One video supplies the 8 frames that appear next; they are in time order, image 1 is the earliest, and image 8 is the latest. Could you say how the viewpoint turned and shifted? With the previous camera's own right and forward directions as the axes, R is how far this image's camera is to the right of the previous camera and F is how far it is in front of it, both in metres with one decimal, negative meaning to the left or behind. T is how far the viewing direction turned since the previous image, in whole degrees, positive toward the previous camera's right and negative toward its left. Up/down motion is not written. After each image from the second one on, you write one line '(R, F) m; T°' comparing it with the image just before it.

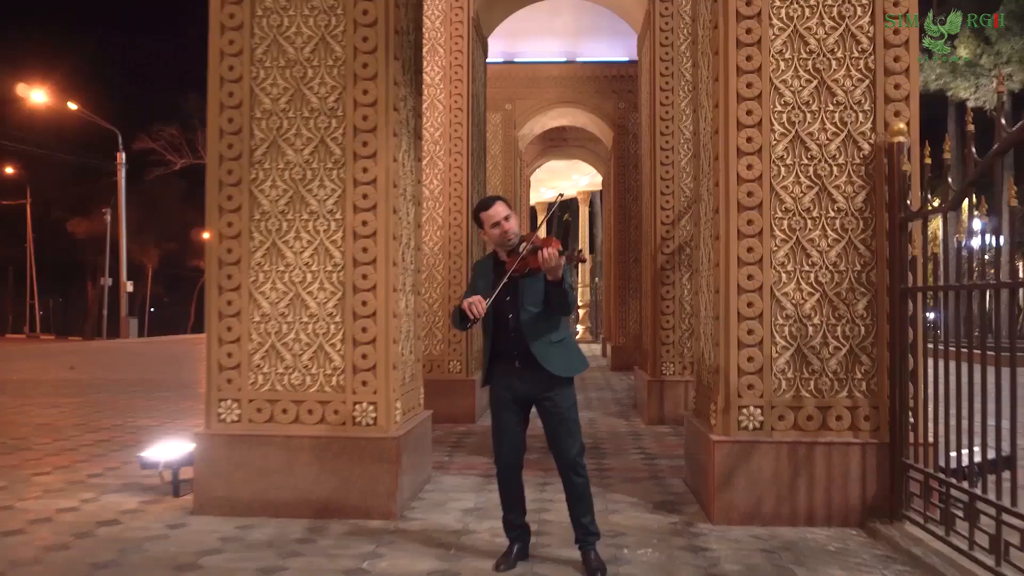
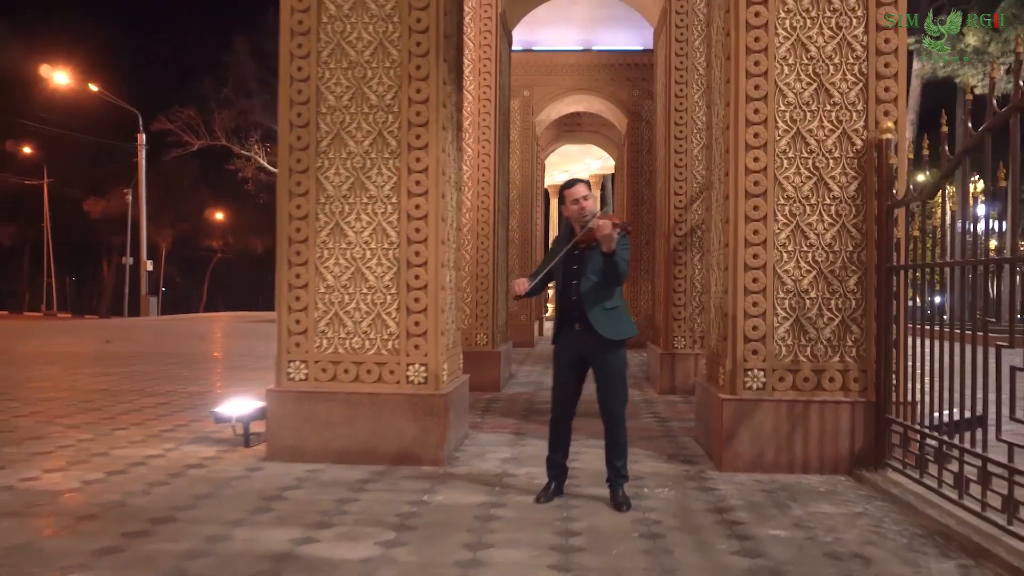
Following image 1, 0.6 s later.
(-0.1, -0.5) m; -1°
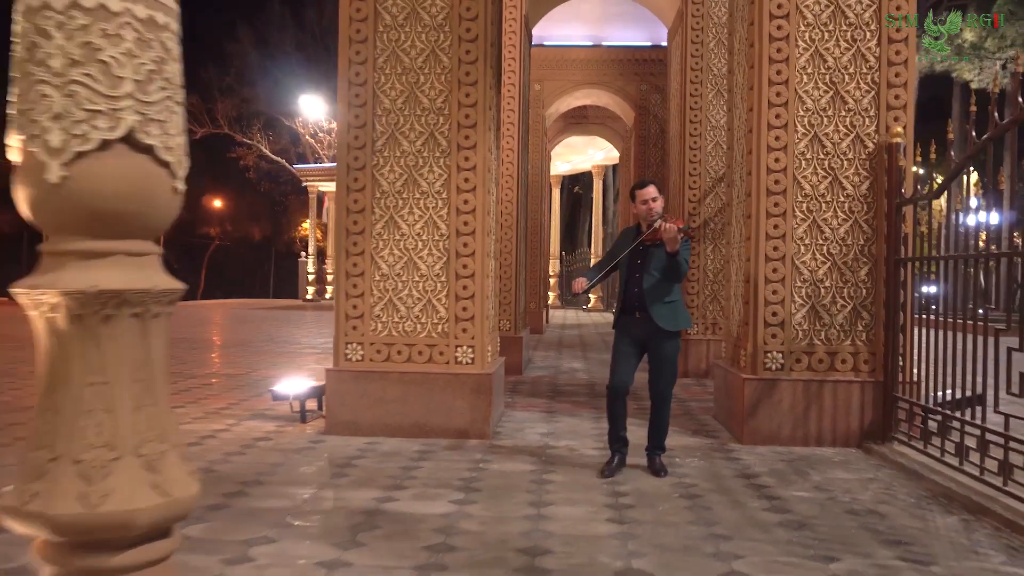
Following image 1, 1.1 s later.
(-0.3, -0.4) m; 0°
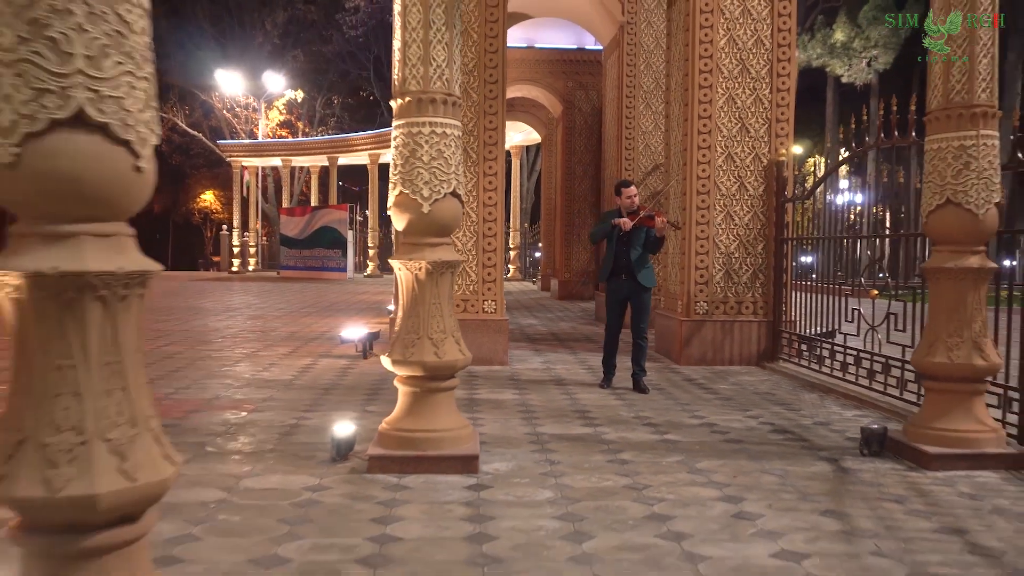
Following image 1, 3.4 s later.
(-0.9, -2.0) m; +7°
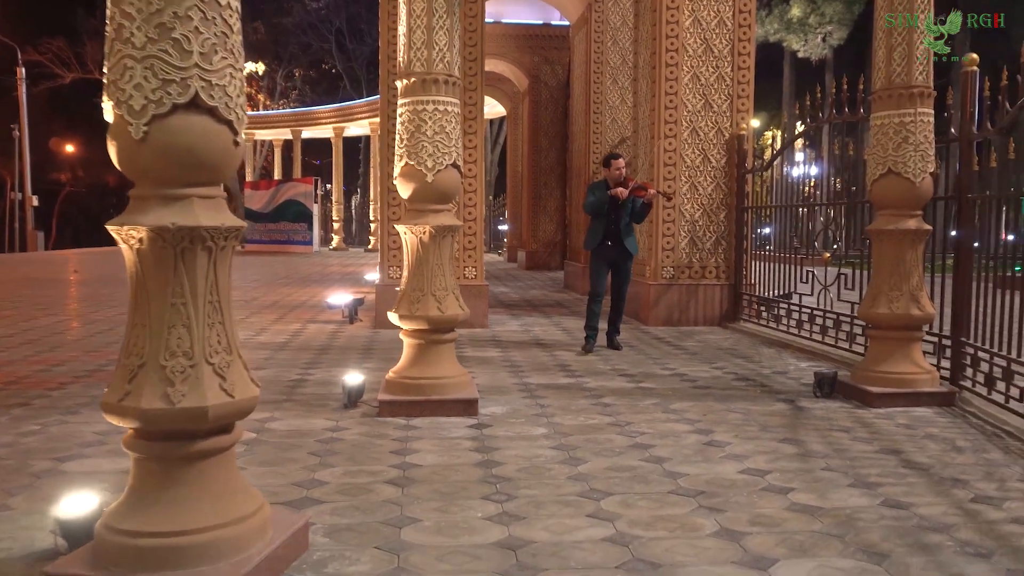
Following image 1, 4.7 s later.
(-0.2, -0.4) m; +3°
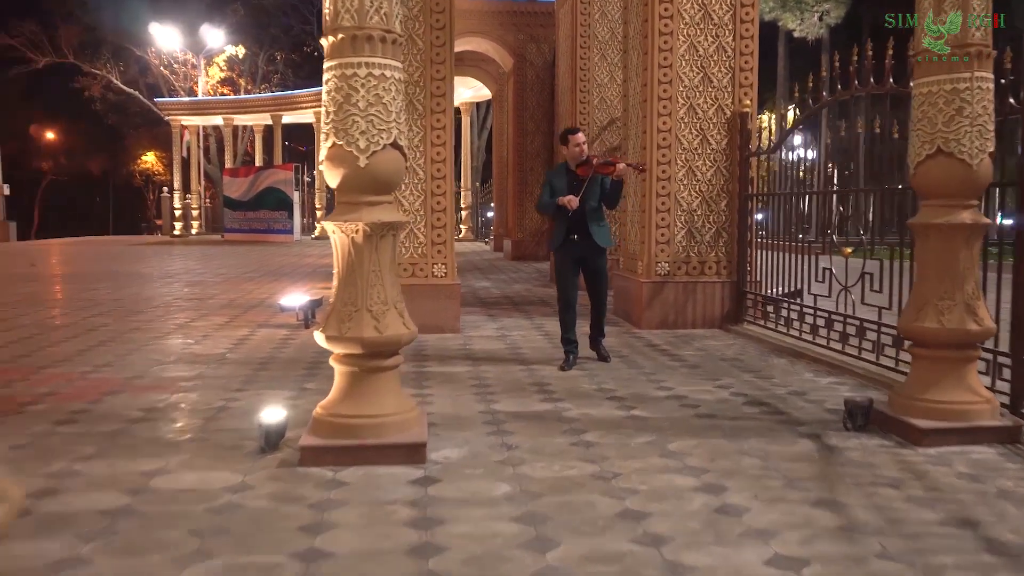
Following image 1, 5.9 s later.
(+0.1, +0.8) m; 0°
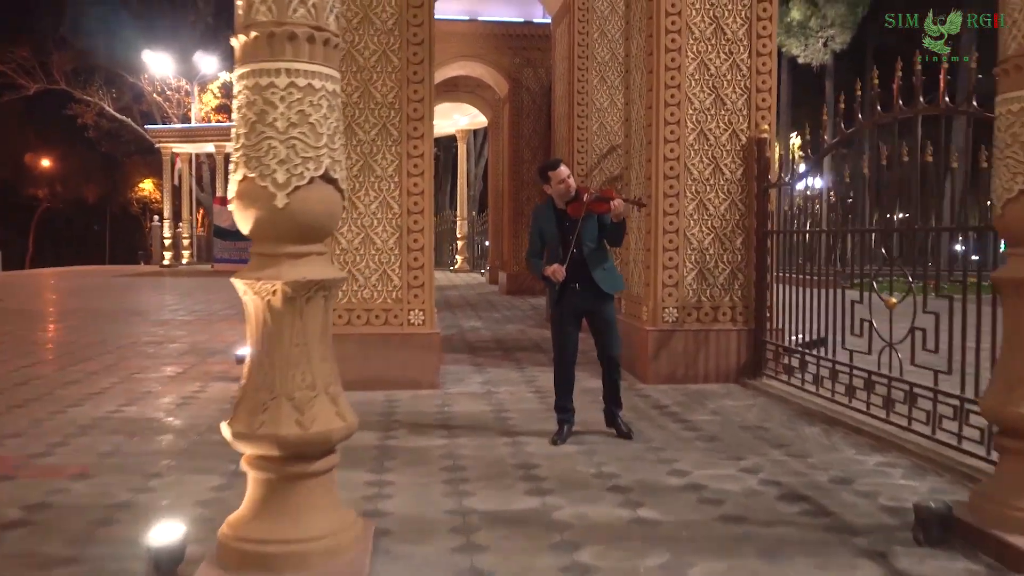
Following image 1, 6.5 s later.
(+0.1, +0.8) m; 0°
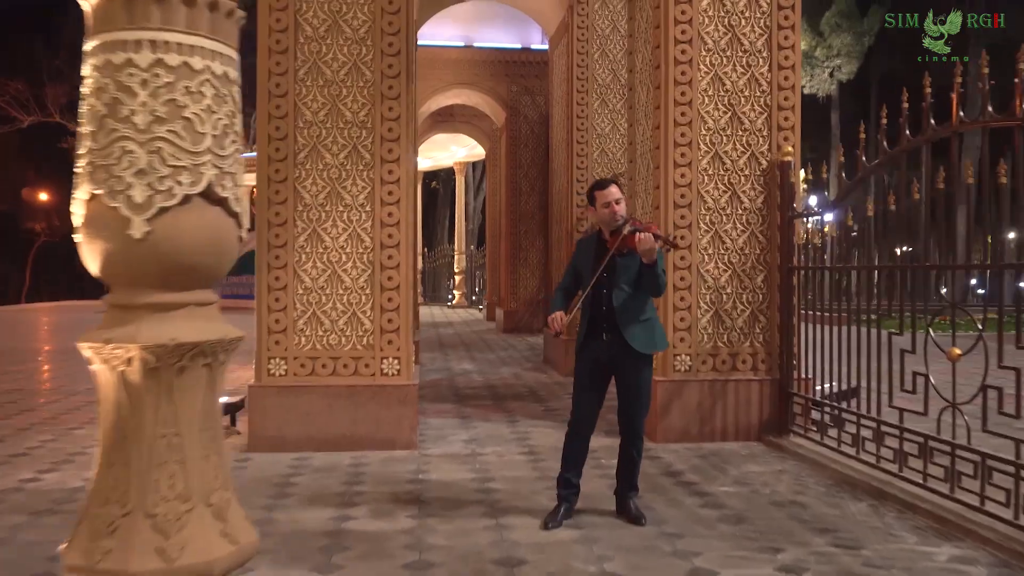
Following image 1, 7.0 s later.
(+0.1, +0.7) m; 0°
